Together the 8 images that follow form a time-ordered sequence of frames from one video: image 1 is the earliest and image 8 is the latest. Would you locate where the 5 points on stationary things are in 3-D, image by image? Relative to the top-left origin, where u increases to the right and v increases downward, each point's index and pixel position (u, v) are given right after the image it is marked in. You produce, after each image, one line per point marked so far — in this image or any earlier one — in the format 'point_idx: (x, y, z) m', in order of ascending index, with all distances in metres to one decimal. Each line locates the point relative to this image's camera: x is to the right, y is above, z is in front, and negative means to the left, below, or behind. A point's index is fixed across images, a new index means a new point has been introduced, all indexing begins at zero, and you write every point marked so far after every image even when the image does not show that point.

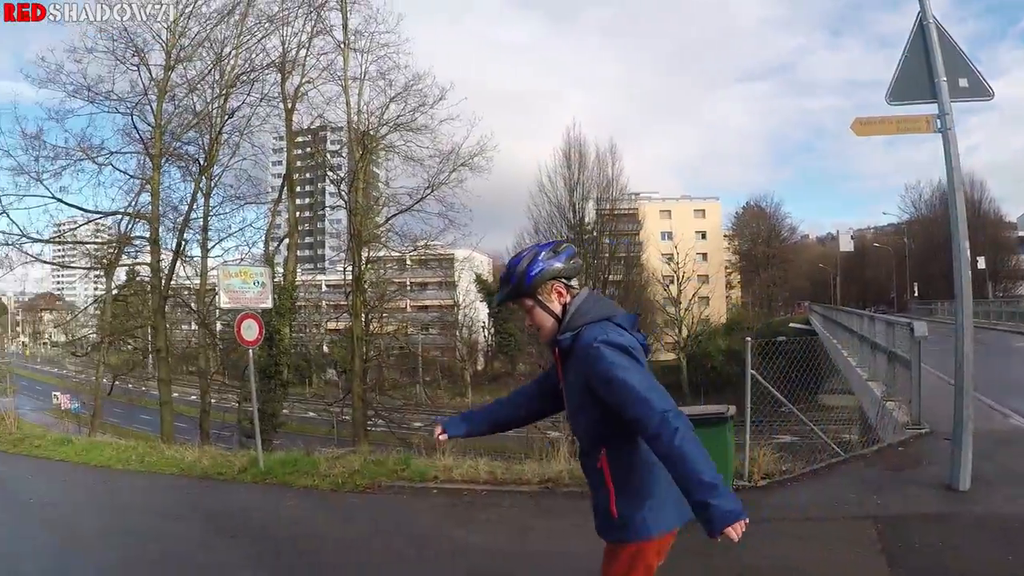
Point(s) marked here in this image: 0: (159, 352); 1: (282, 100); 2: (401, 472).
0: (-4.0, -0.7, +14.5) m
1: (-3.1, +2.5, +16.8) m
2: (-0.7, -1.1, +7.4) m
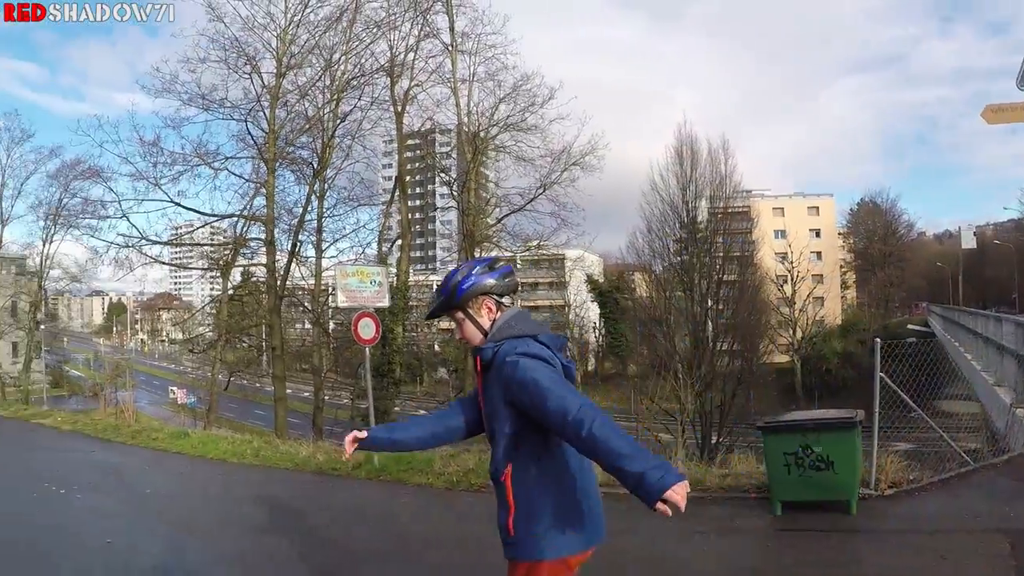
0: (-2.7, -0.7, +14.7) m
1: (-1.6, +2.5, +16.9) m
2: (0.0, -1.1, +7.3) m
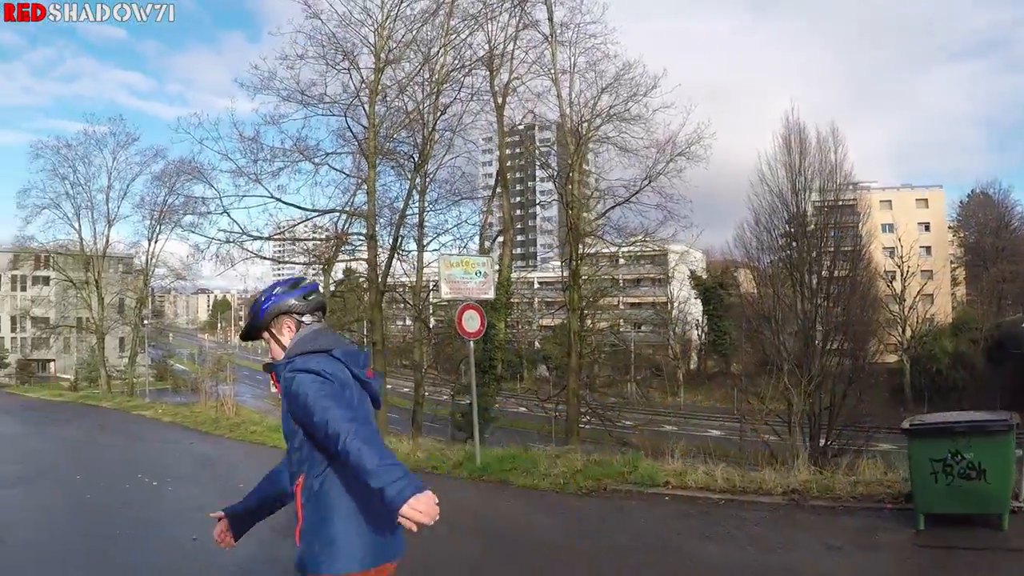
0: (-1.6, -0.6, +14.6) m
1: (-0.3, +2.6, +16.6) m
2: (+0.6, -1.1, +6.9) m
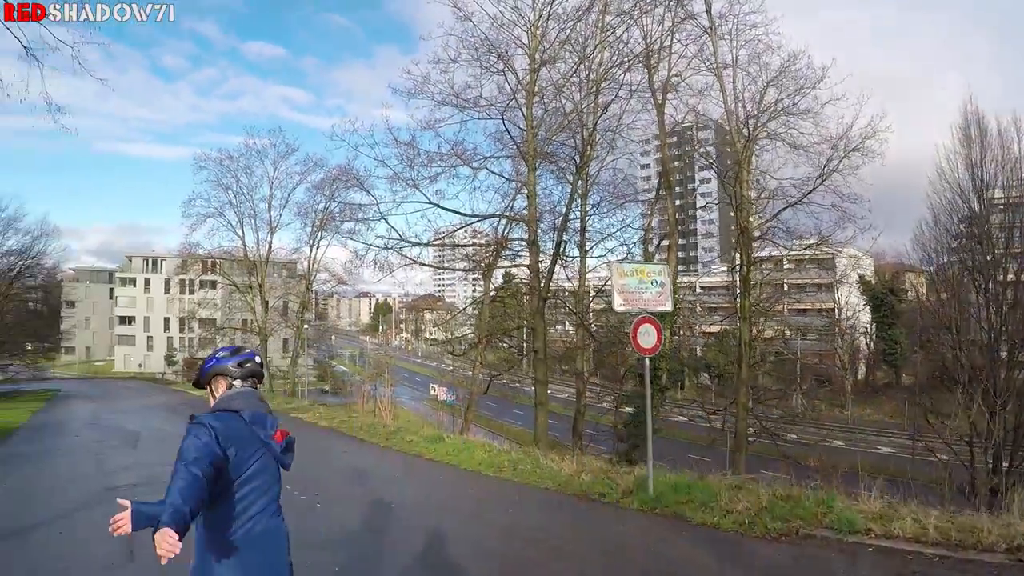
0: (+0.3, -0.7, +14.1) m
1: (+1.8, +2.5, +16.0) m
2: (+1.5, -1.1, +6.2) m
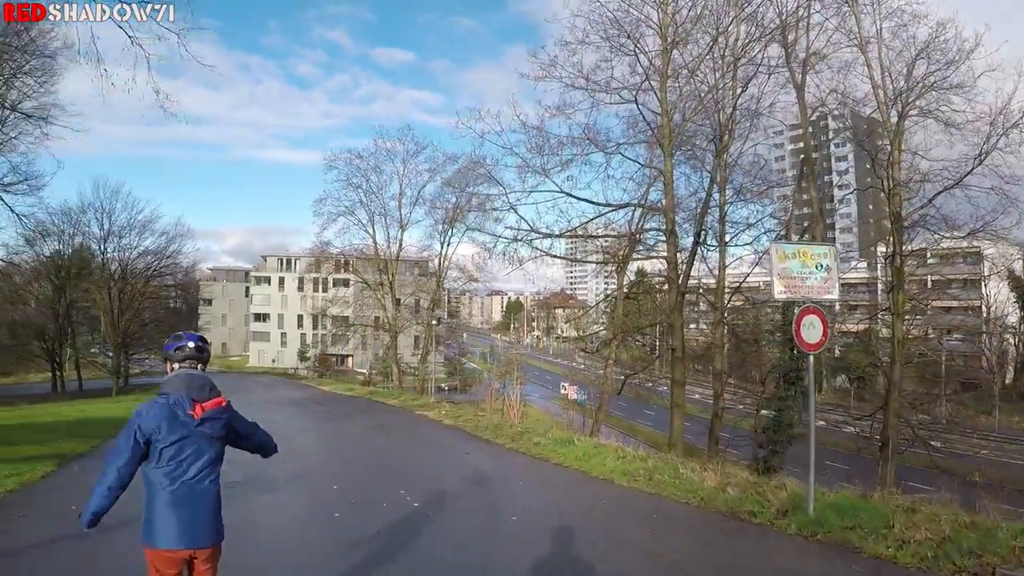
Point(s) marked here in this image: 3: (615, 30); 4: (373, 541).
0: (+1.7, -0.7, +13.3) m
1: (+3.4, +2.5, +15.0) m
2: (+2.1, -1.1, +5.4) m
3: (+1.1, +2.6, +12.9) m
4: (-0.7, -1.4, +6.8) m
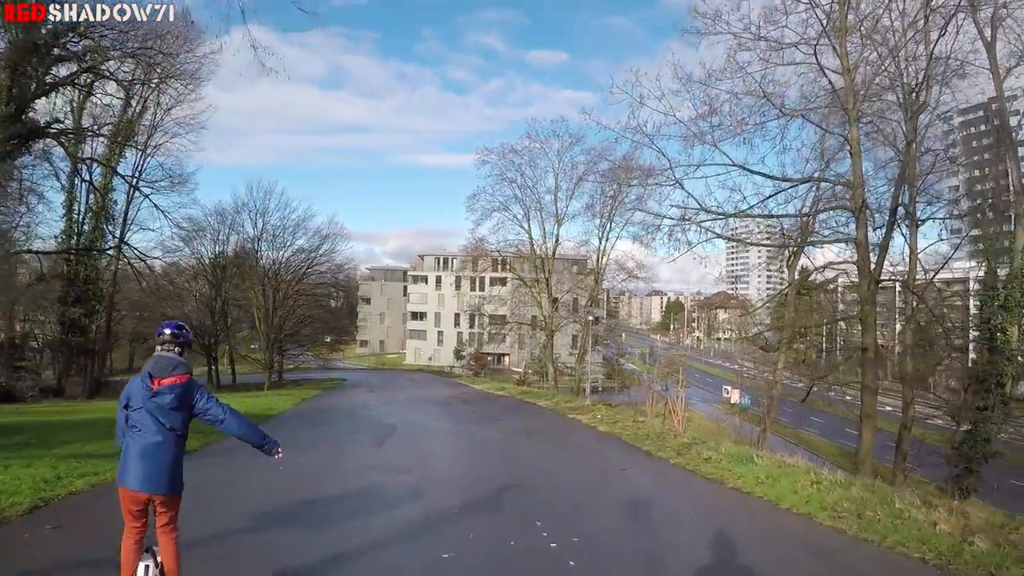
0: (+3.2, -0.6, +11.6) m
1: (+5.1, +2.6, +13.1) m
2: (+2.6, -1.0, +3.7) m
3: (+2.5, +2.7, +11.4) m
4: (0.0, -1.3, +5.5) m
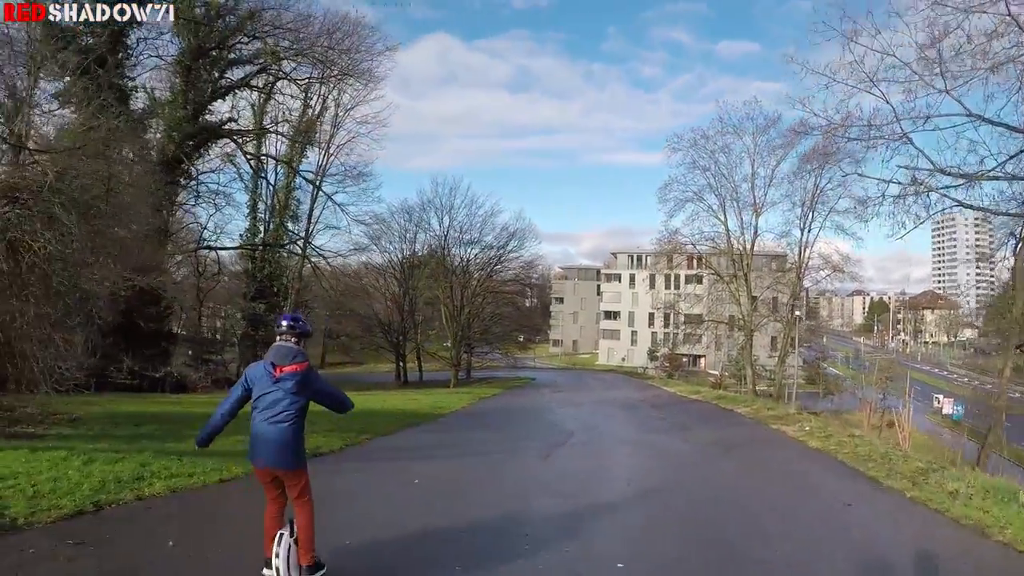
0: (+4.7, -0.5, +9.7) m
1: (+6.8, +2.7, +10.9) m
2: (+2.9, -0.9, +2.0) m
3: (+4.0, +2.8, +9.6) m
4: (+0.6, -1.2, +4.1) m
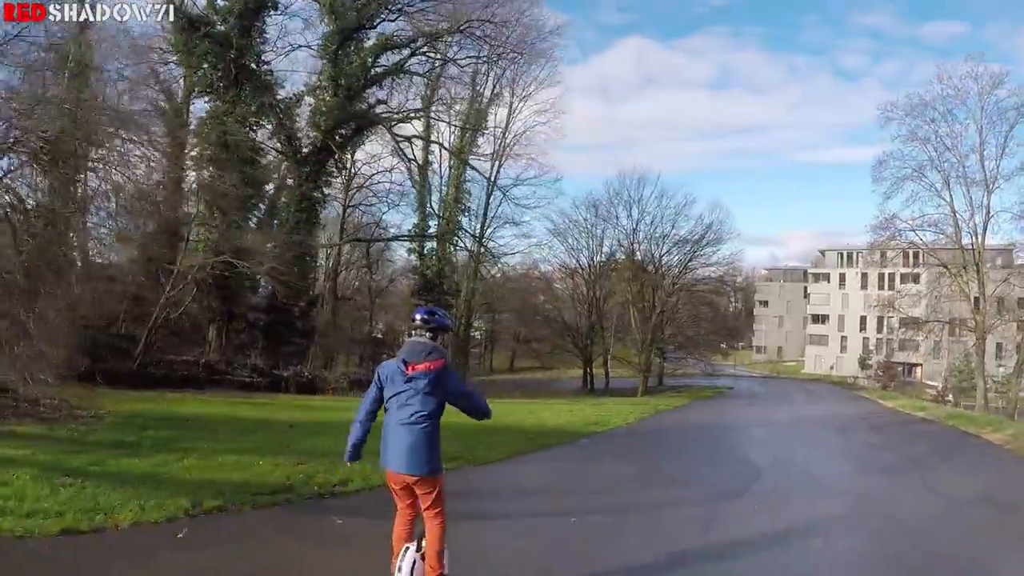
0: (+5.6, -0.4, +6.7) m
1: (+7.9, +2.8, +7.5) m
2: (+2.6, -0.8, -0.7) m
3: (+4.9, +2.9, +6.6) m
4: (+0.6, -1.1, +1.8) m
